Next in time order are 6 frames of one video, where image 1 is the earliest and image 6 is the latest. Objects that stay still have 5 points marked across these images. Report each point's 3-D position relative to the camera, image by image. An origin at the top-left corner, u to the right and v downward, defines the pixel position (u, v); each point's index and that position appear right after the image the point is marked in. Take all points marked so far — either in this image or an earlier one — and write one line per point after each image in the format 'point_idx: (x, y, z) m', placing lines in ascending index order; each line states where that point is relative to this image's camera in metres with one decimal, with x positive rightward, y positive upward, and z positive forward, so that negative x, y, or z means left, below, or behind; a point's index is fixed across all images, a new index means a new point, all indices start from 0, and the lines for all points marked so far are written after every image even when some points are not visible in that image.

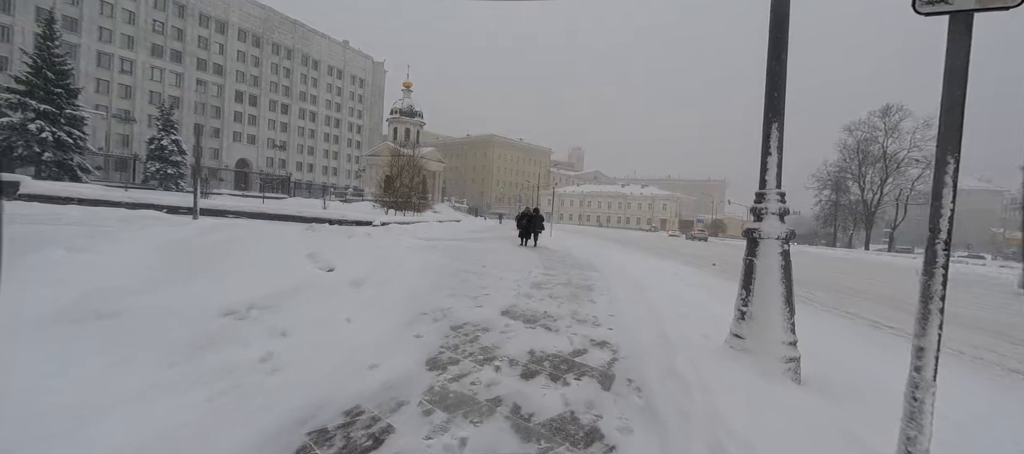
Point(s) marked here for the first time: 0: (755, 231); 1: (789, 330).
0: (+2.1, 0.0, +3.4) m
1: (+2.3, -0.8, +3.2) m
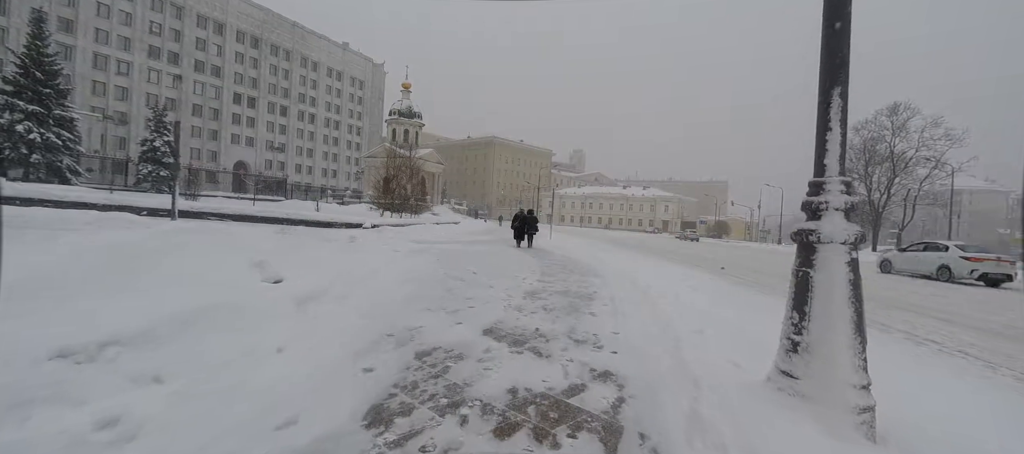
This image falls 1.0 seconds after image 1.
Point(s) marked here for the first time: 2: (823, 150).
0: (+1.9, 0.0, +2.5) m
1: (+2.1, -0.8, +2.4) m
2: (+2.0, +0.5, +2.6) m
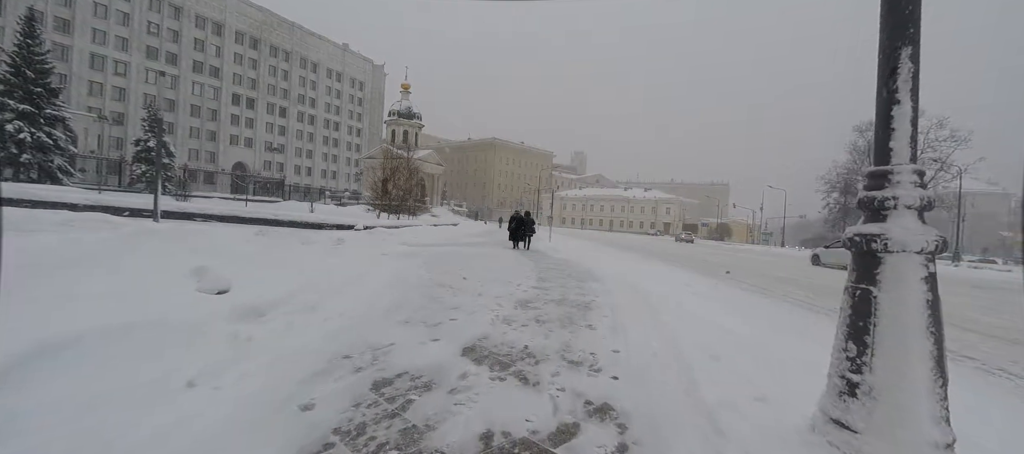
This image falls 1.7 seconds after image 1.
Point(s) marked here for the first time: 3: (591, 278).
0: (+1.7, -0.1, +1.9) m
1: (+1.9, -0.9, +1.8) m
2: (+1.9, +0.5, +2.0) m
3: (+1.8, -1.2, +9.4) m
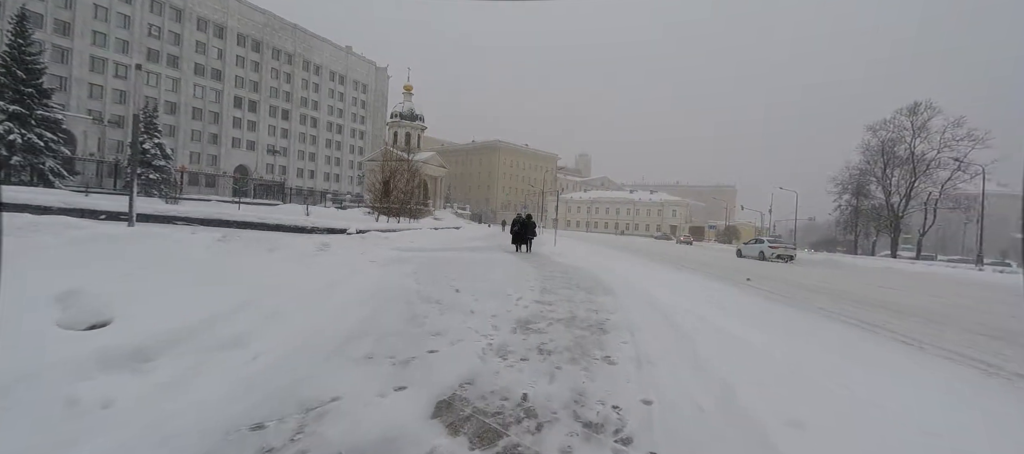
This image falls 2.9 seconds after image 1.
0: (+1.7, -0.1, +0.8) m
1: (+1.8, -0.9, +0.7) m
2: (+1.8, +0.5, +0.9) m
3: (+1.8, -1.3, +8.3) m
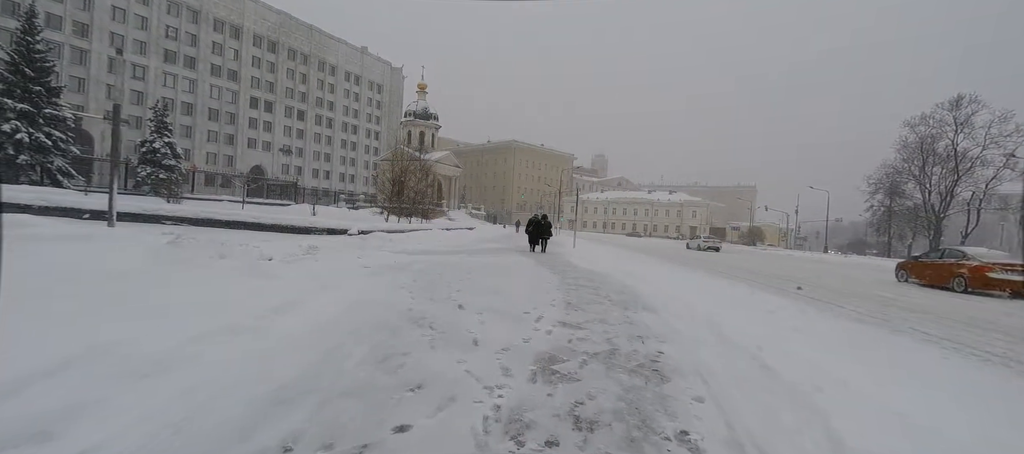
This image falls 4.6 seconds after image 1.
0: (+1.7, -0.1, -0.7) m
1: (+1.8, -0.9, -0.9) m
2: (+1.8, +0.5, -0.6) m
3: (+2.1, -1.3, +6.8) m
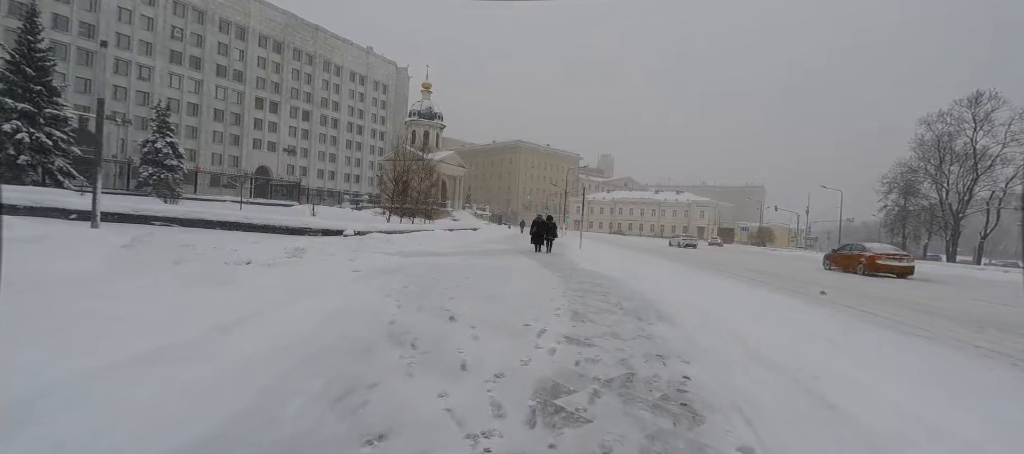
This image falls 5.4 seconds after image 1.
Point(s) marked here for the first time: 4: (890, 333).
0: (+1.6, -0.1, -1.4) m
1: (+1.7, -0.9, -1.6) m
2: (+1.7, +0.5, -1.3) m
3: (+2.1, -1.3, +6.0) m
4: (+6.4, -1.8, +6.5) m
